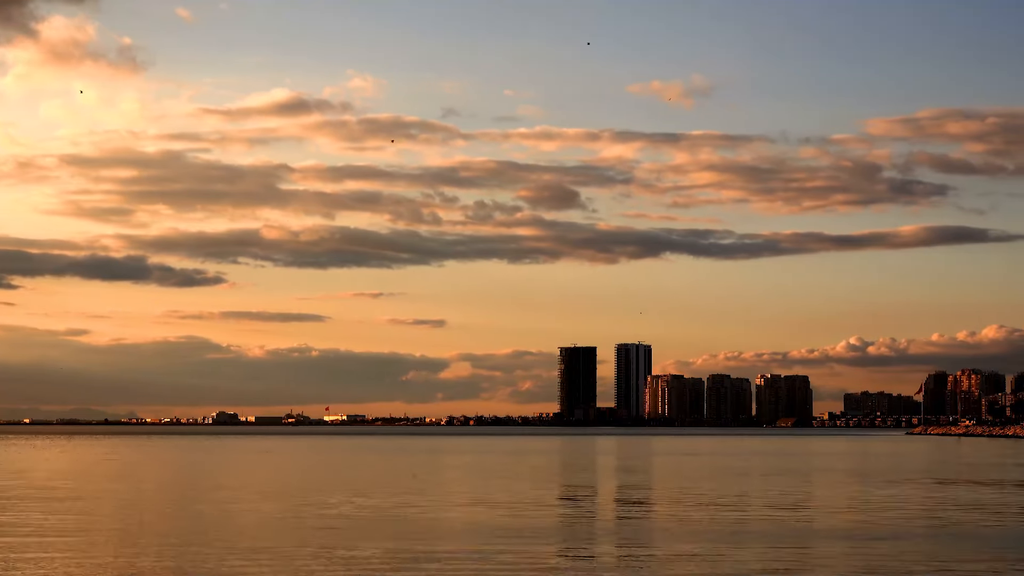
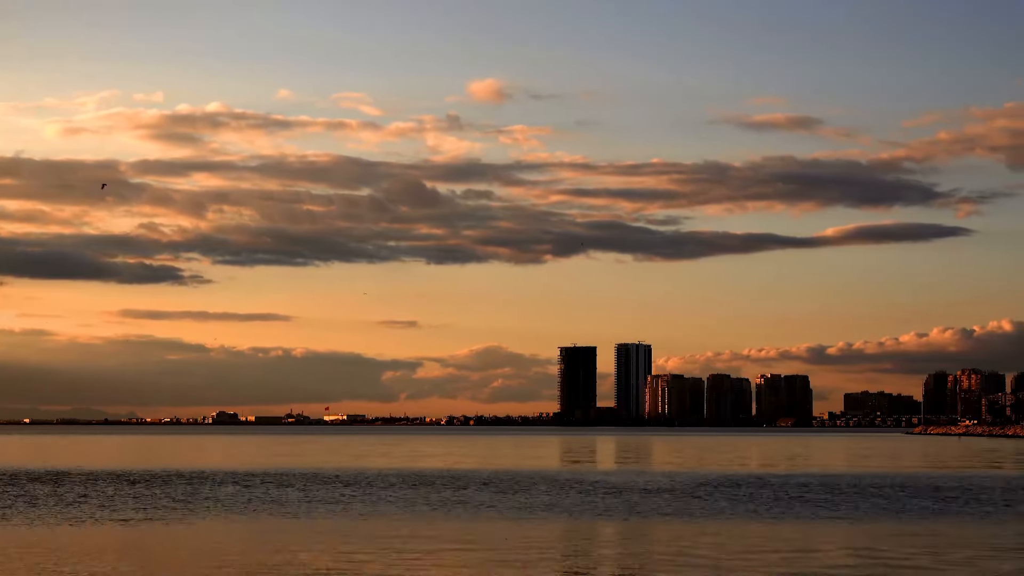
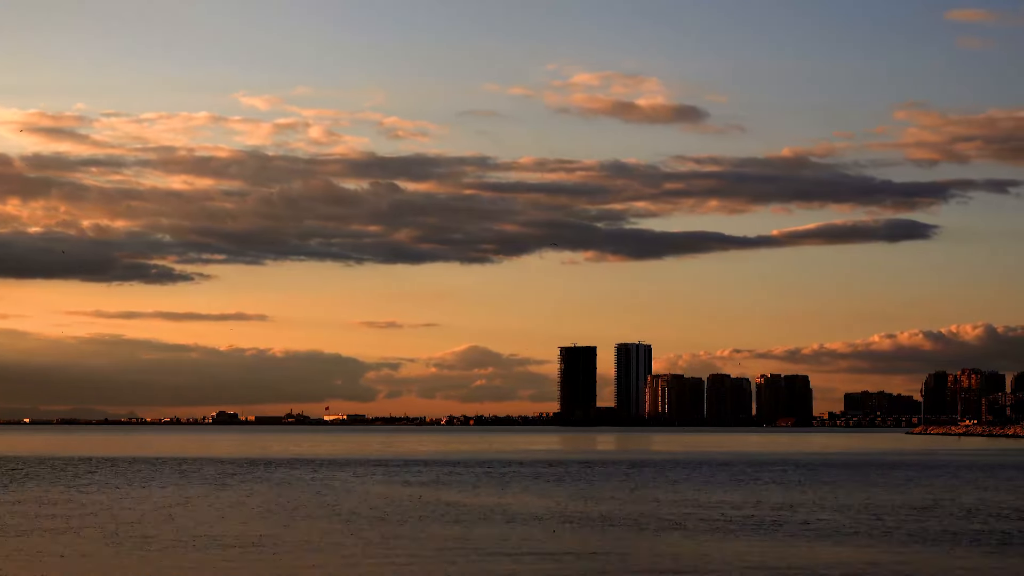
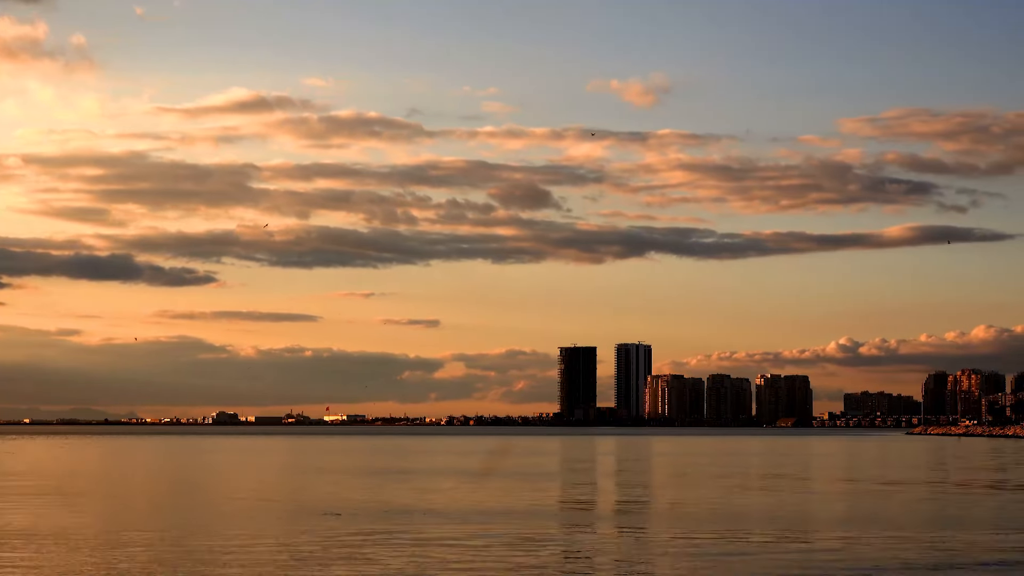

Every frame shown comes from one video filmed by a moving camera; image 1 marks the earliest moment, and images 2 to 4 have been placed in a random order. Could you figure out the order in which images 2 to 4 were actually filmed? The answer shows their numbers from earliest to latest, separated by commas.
4, 2, 3
